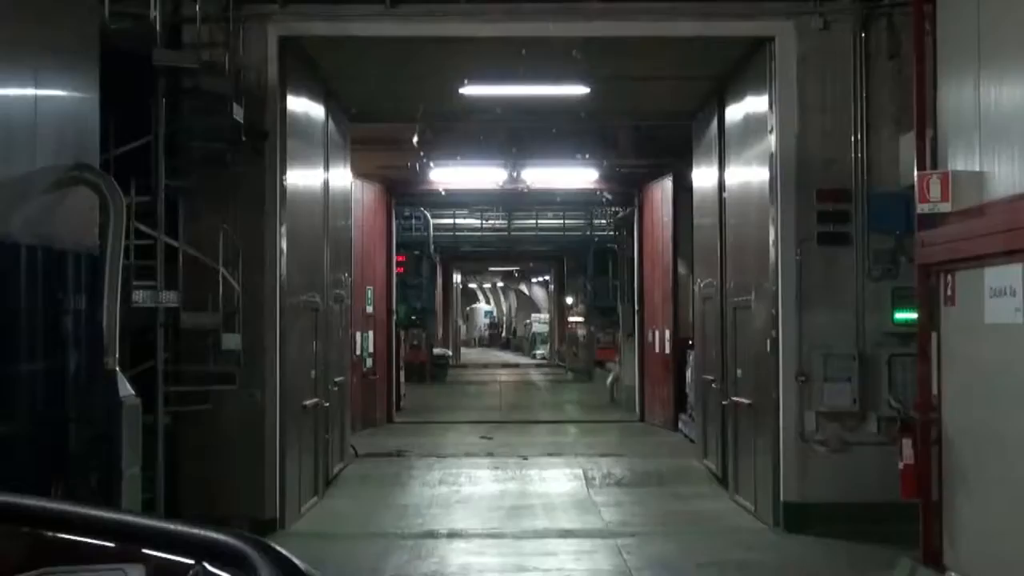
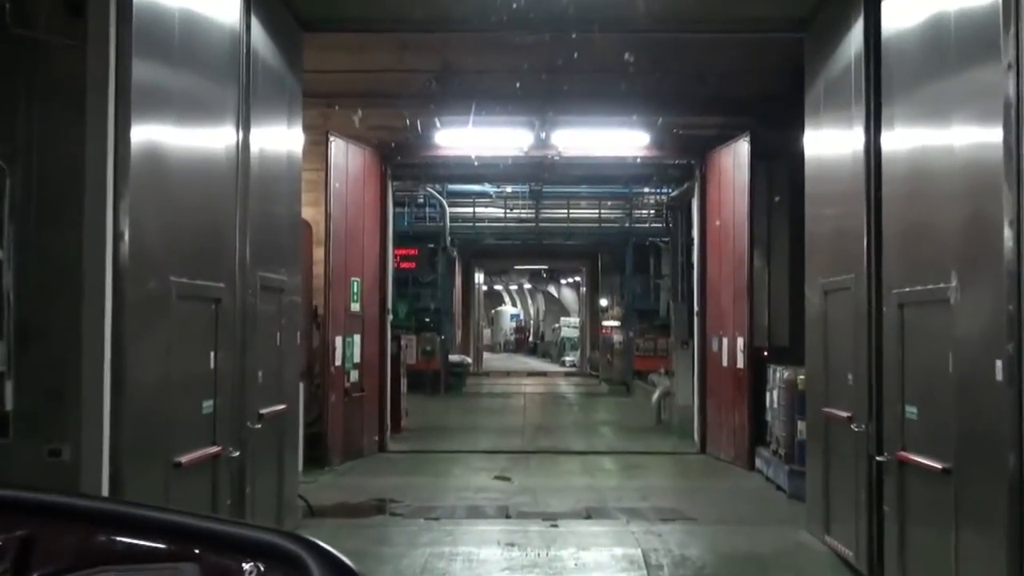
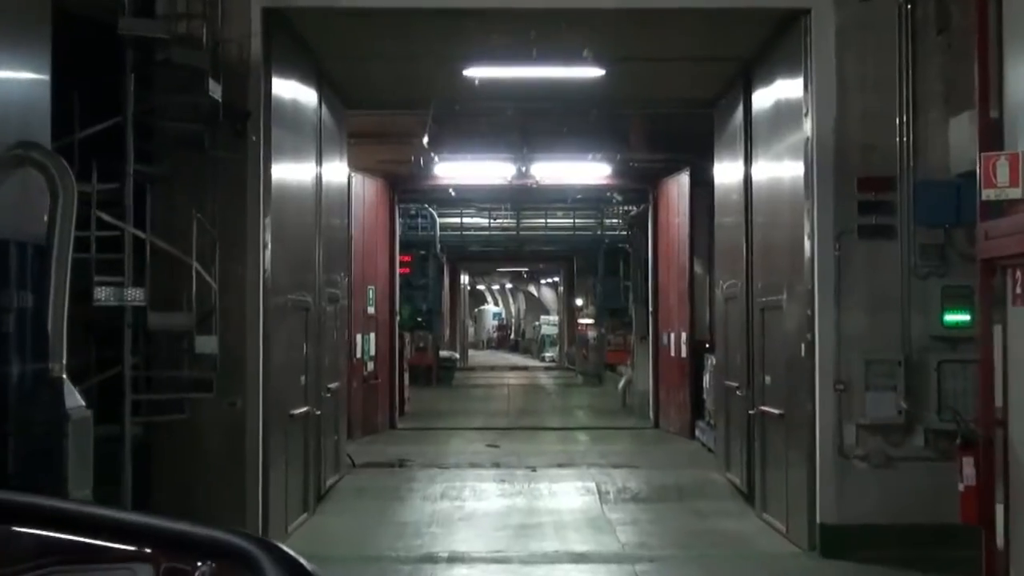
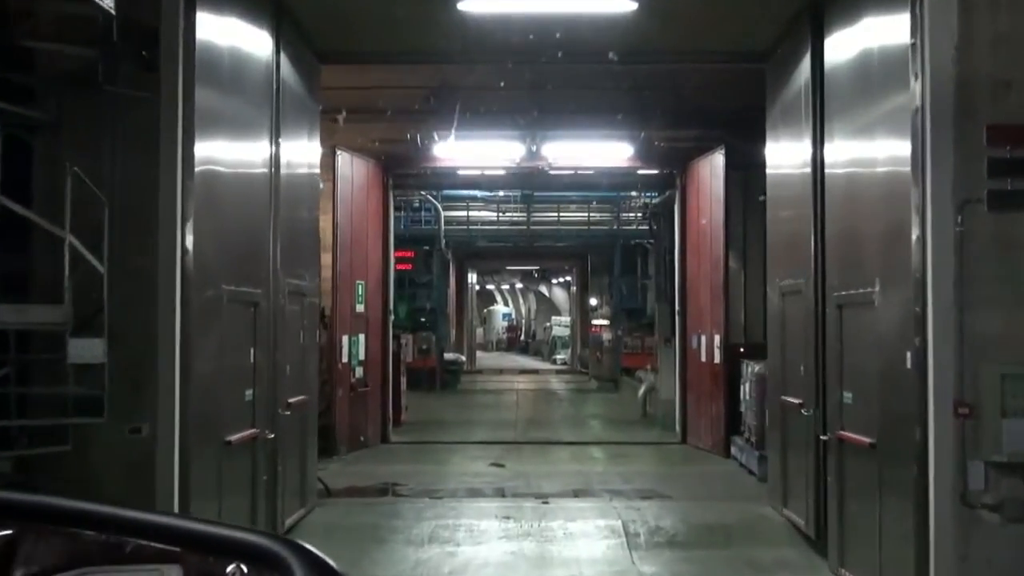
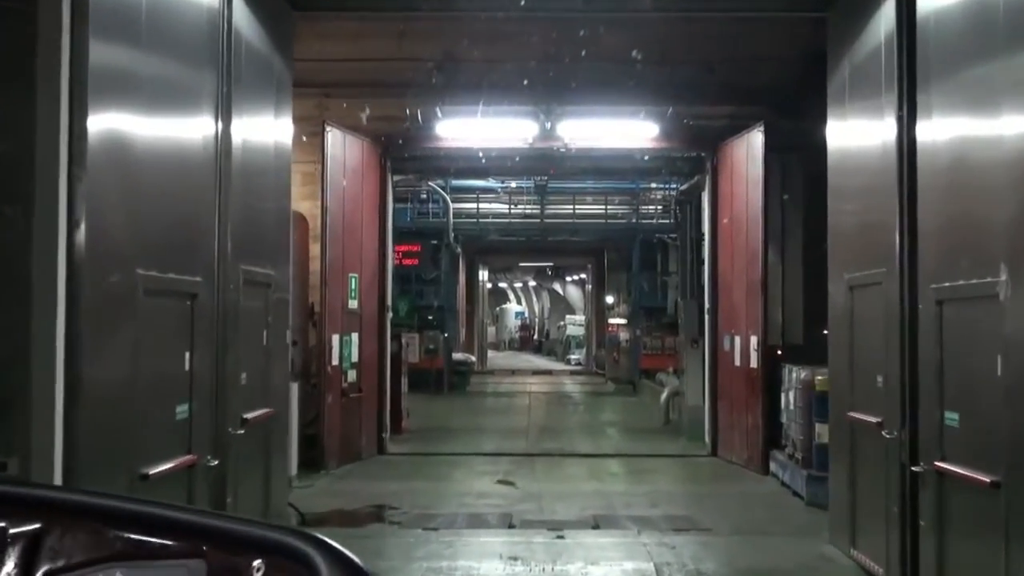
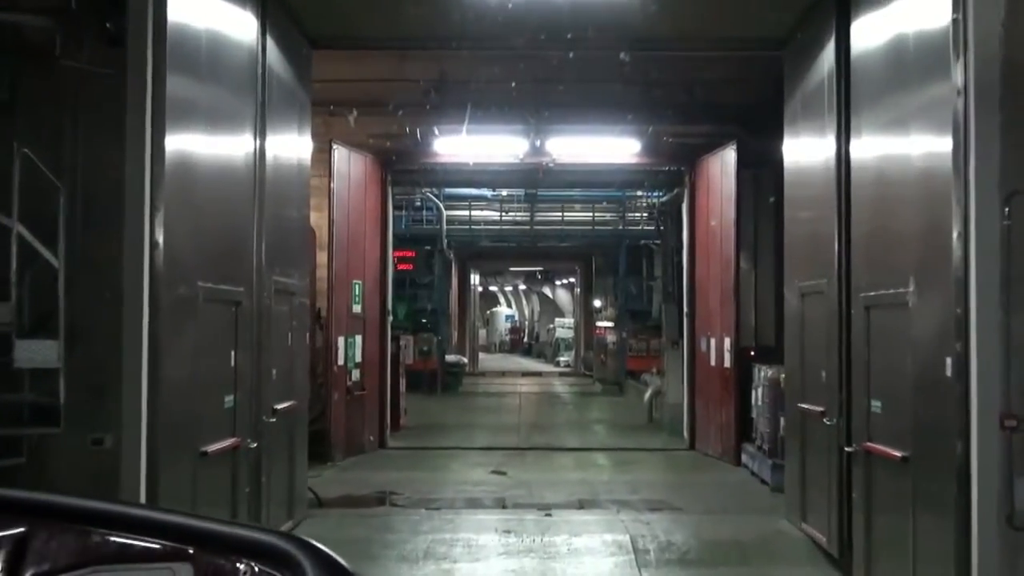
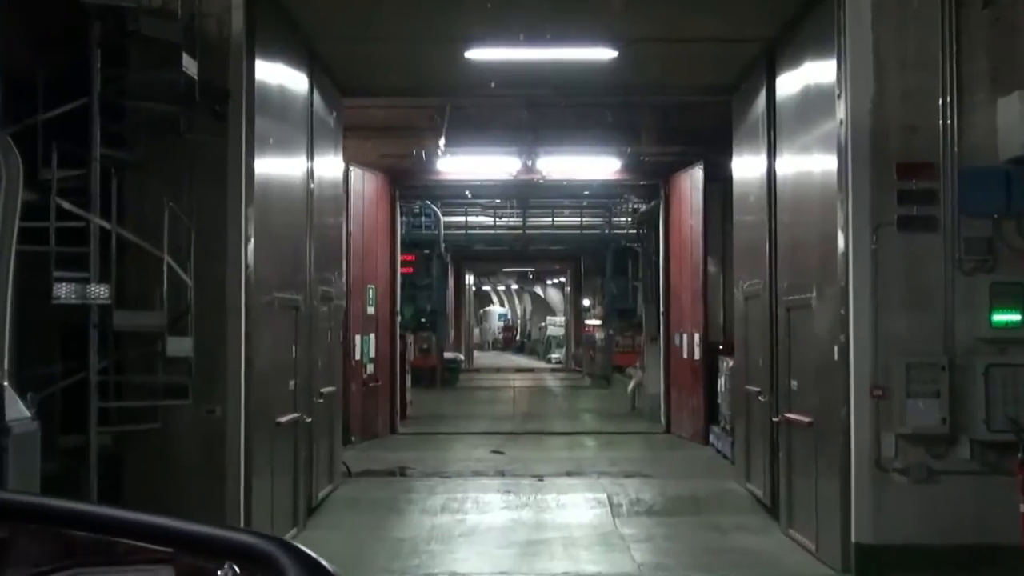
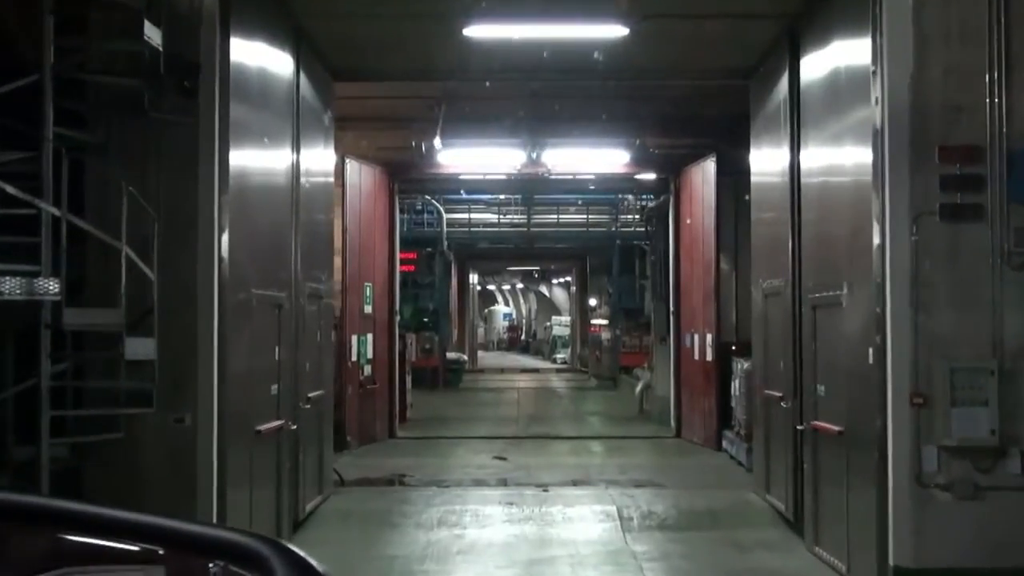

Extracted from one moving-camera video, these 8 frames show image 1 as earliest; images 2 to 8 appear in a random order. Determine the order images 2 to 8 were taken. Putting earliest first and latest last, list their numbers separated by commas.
3, 7, 8, 4, 6, 2, 5
